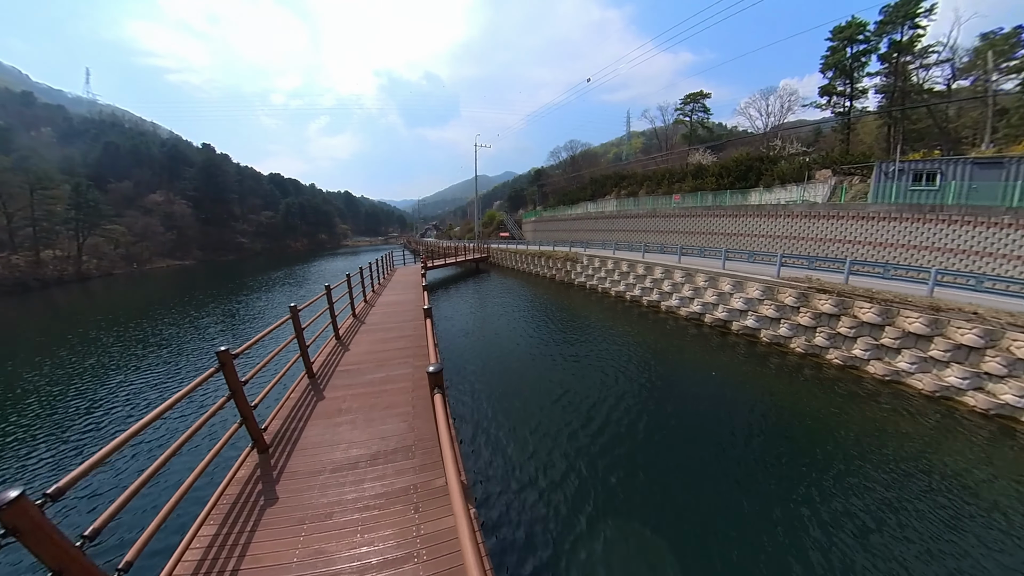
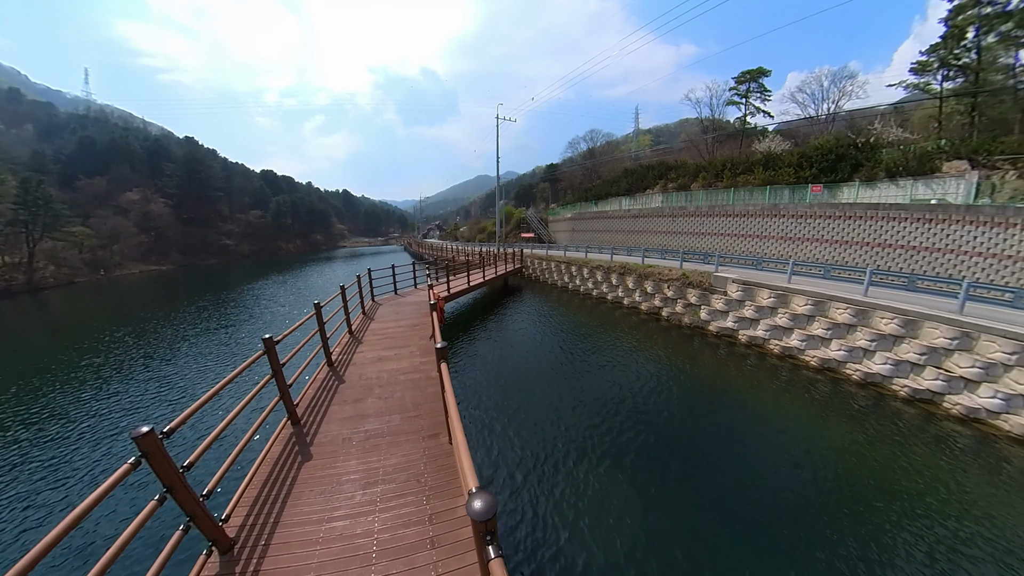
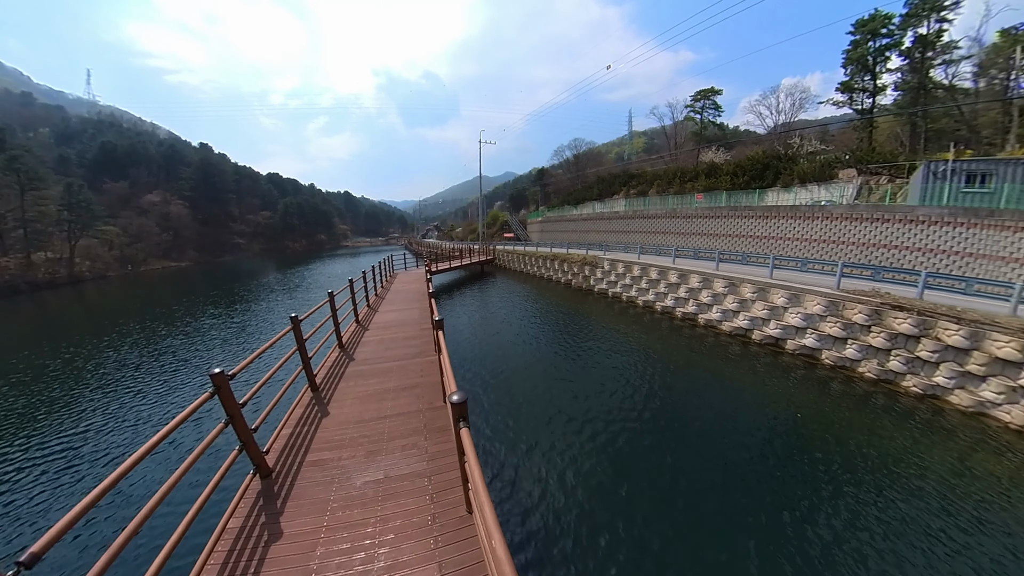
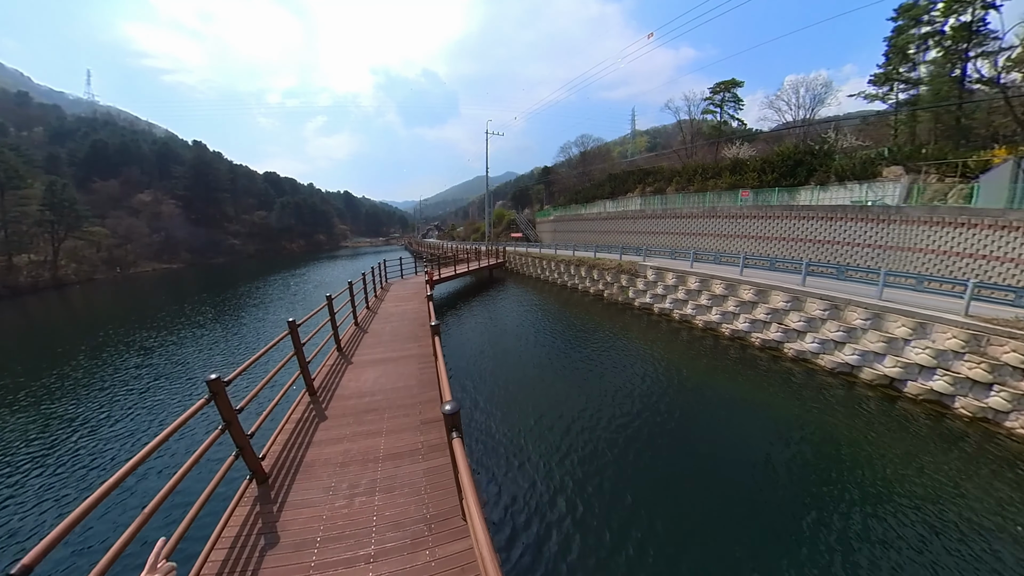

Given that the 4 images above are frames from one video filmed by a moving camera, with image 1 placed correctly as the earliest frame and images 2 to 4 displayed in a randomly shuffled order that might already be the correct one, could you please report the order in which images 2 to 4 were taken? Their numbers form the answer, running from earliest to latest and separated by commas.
3, 4, 2
